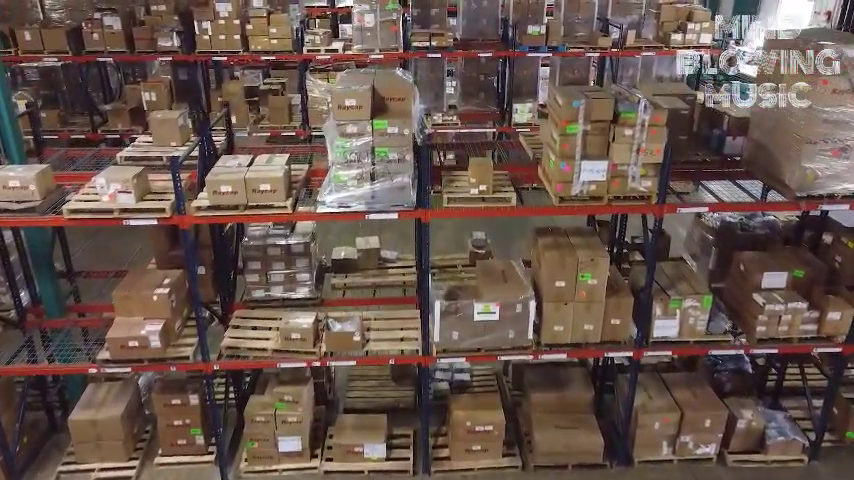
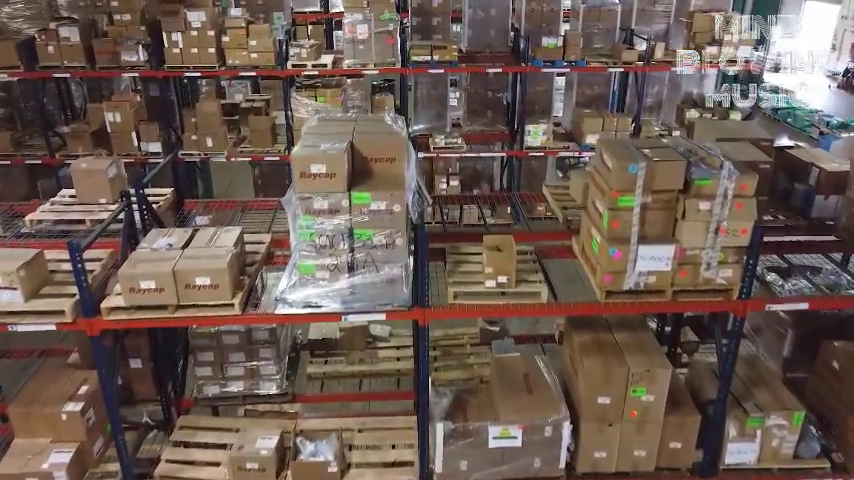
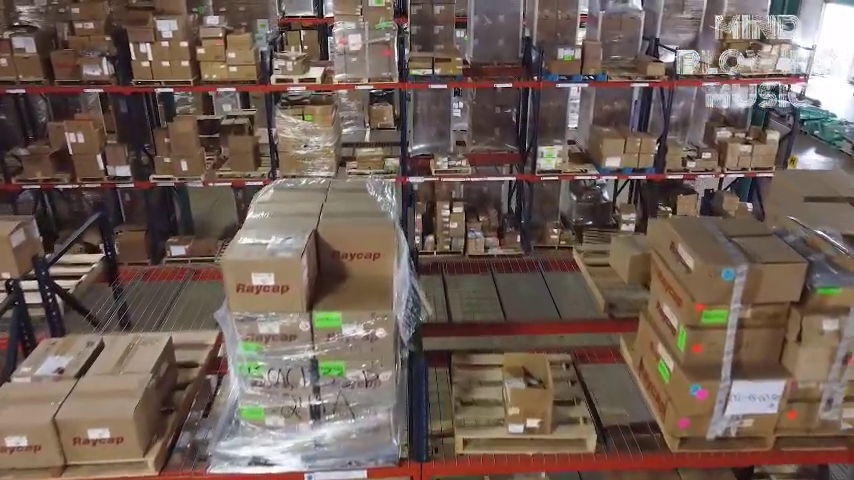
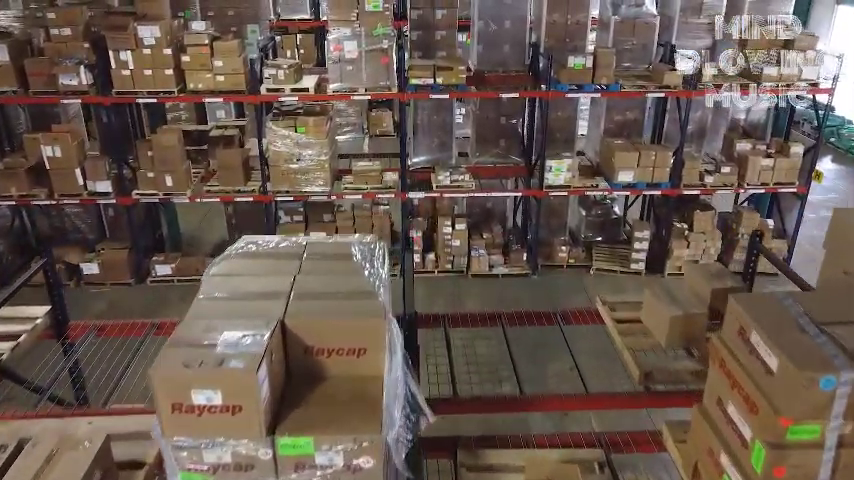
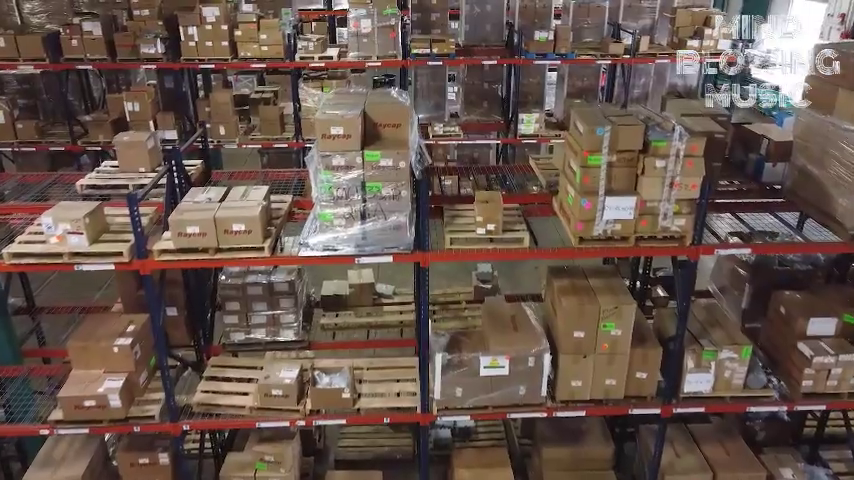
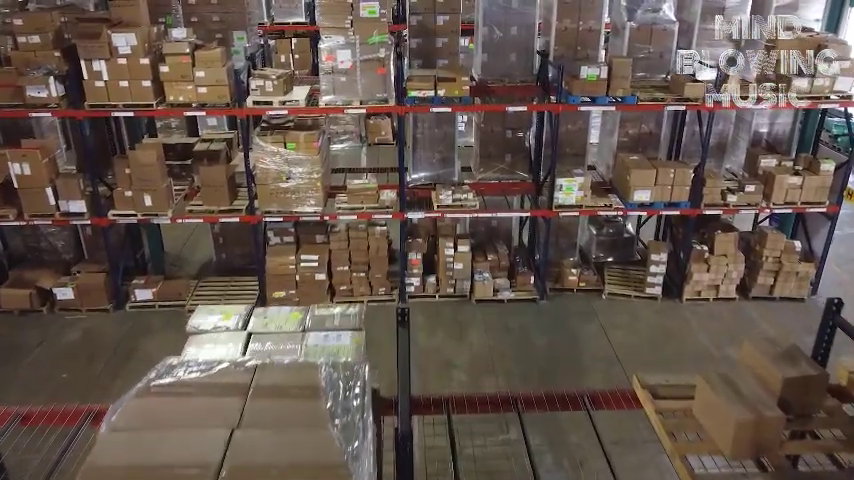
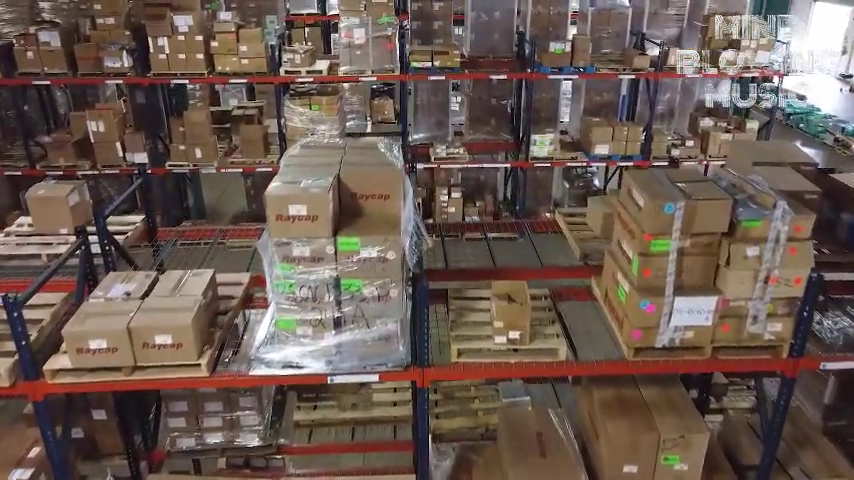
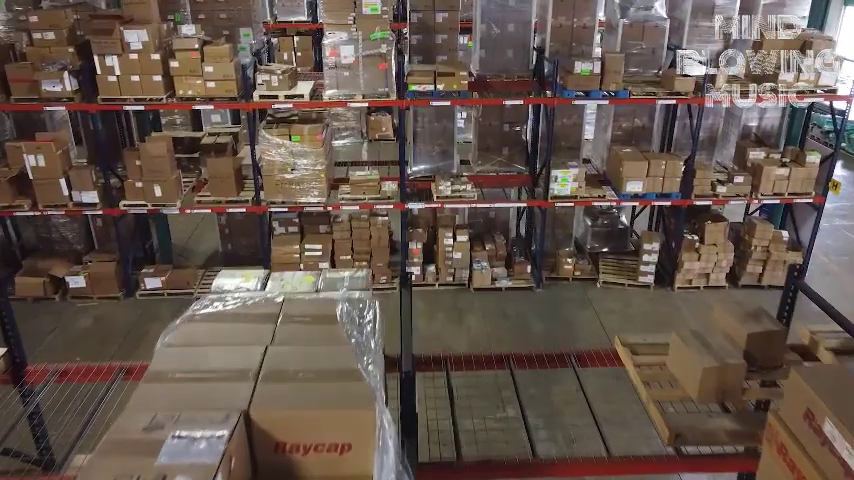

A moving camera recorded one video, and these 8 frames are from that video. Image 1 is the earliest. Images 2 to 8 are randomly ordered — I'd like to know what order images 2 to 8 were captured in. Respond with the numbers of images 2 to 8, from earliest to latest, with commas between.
5, 2, 7, 3, 4, 8, 6
